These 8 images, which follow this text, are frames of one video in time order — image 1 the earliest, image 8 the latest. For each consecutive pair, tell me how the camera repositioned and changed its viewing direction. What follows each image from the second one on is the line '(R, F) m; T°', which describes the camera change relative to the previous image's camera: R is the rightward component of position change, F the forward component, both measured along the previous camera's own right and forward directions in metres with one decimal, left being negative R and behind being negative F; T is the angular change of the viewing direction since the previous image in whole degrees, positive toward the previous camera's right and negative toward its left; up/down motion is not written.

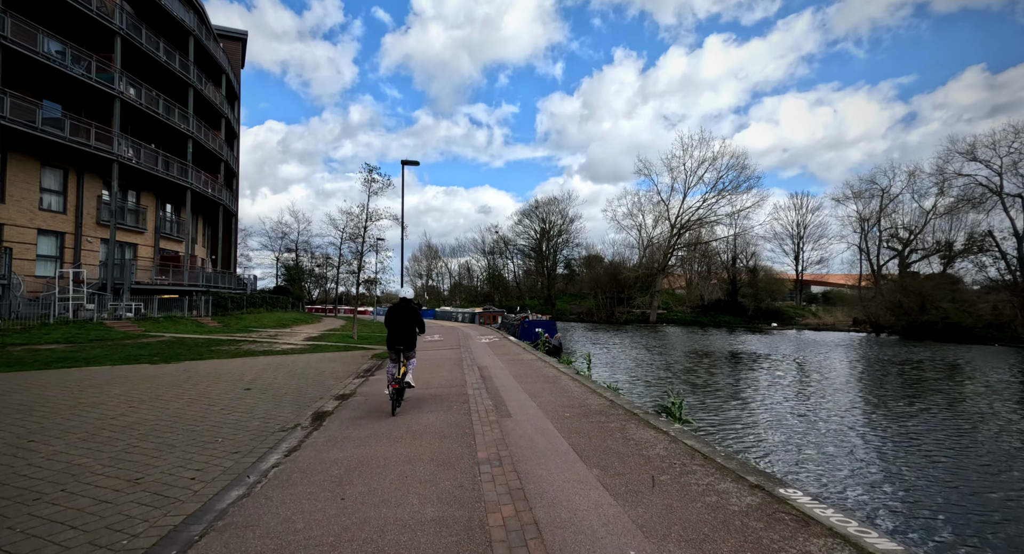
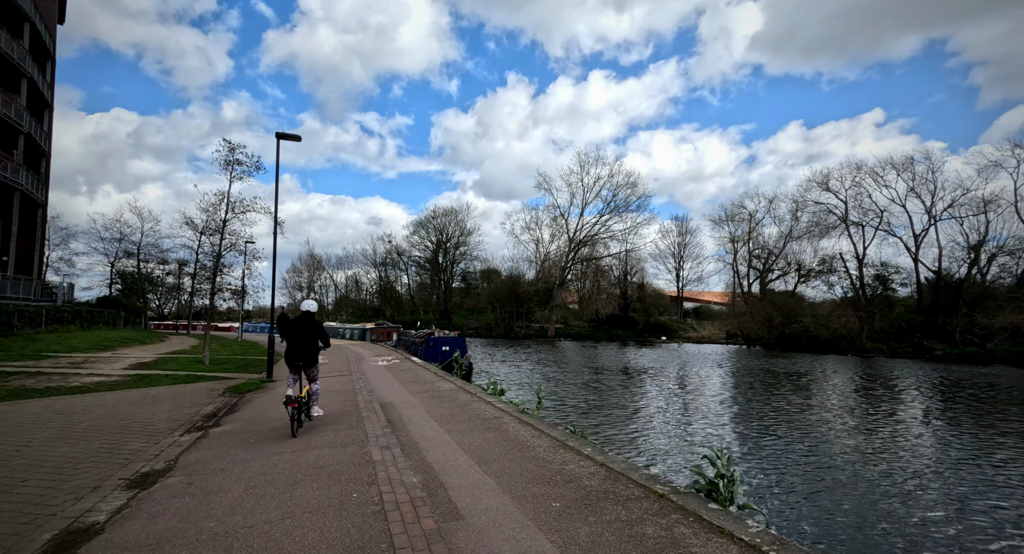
(-0.4, +2.4) m; +12°
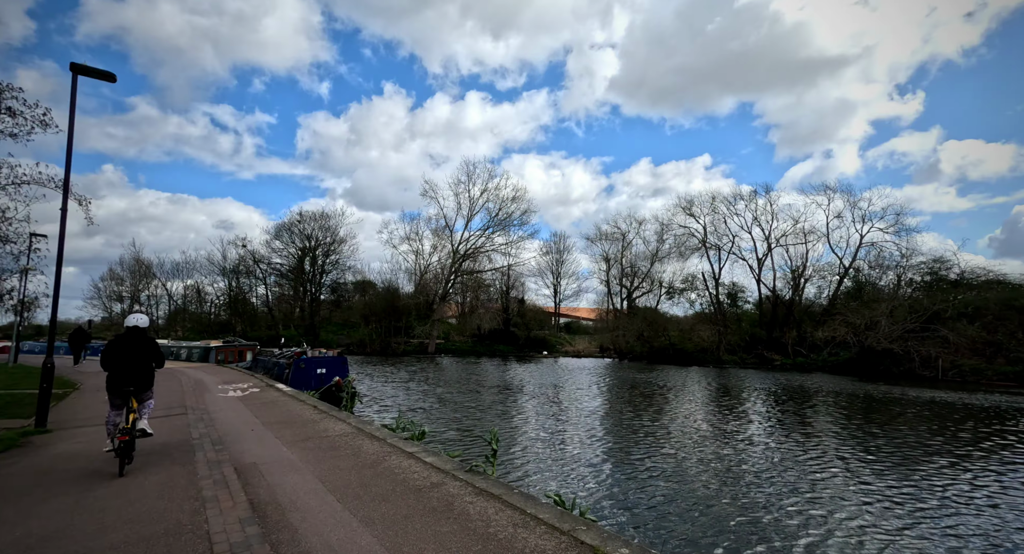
(-0.6, +2.1) m; +14°
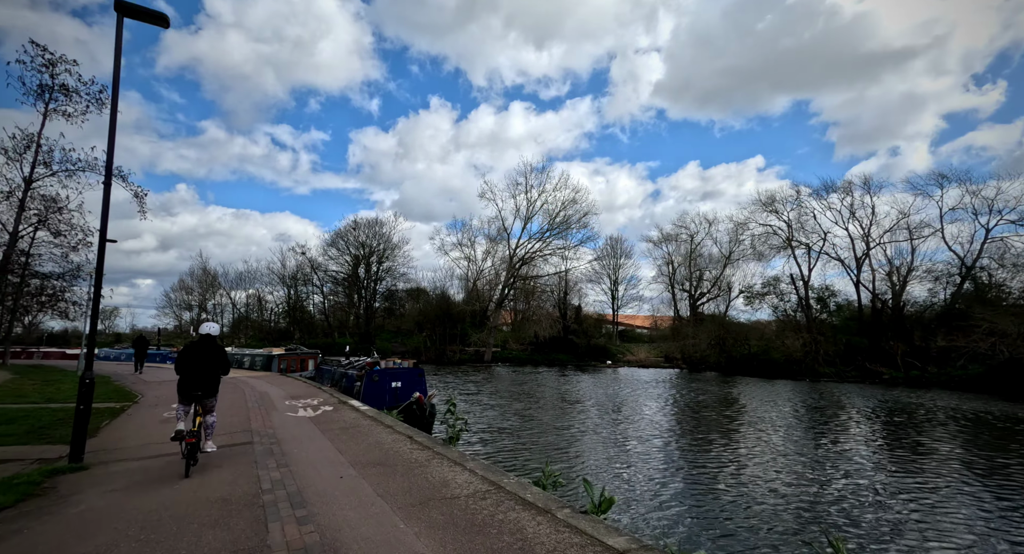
(-1.3, +1.9) m; -5°
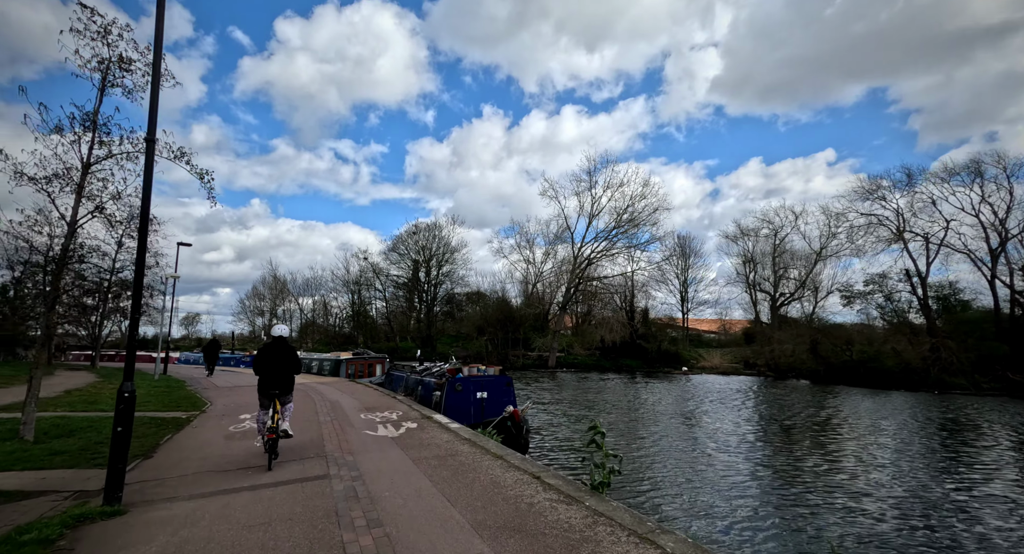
(-0.9, +1.6) m; -6°
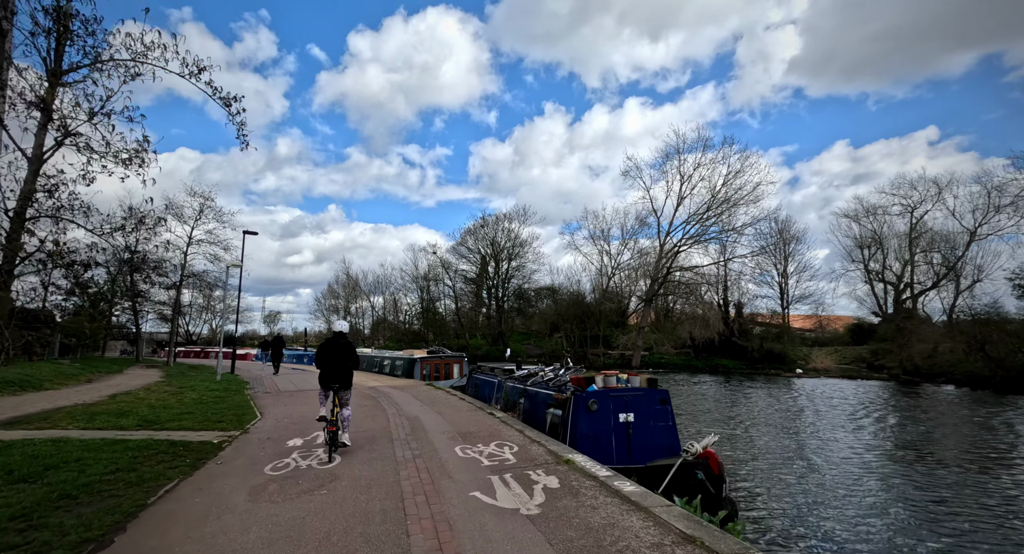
(-1.3, +3.2) m; -7°
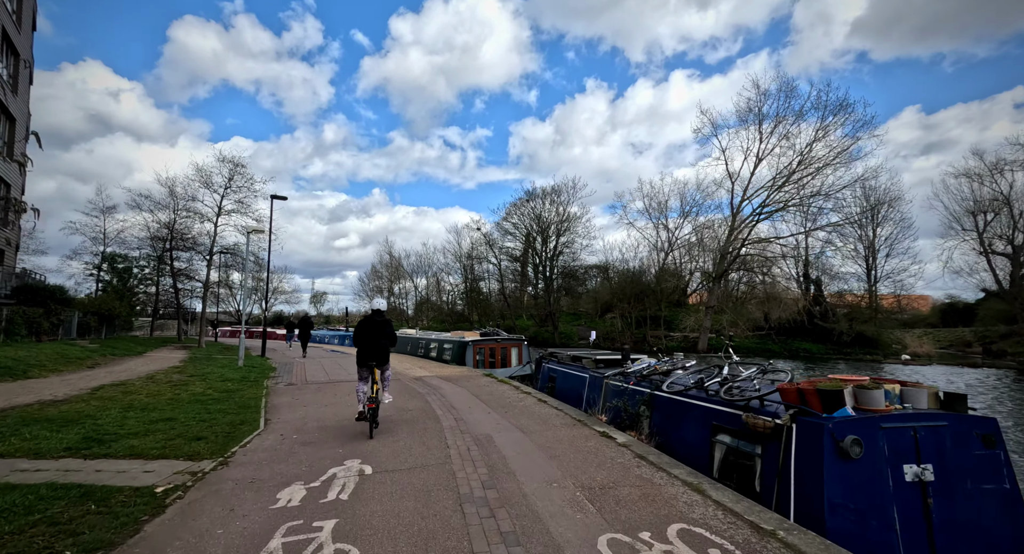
(-0.9, +3.3) m; -5°
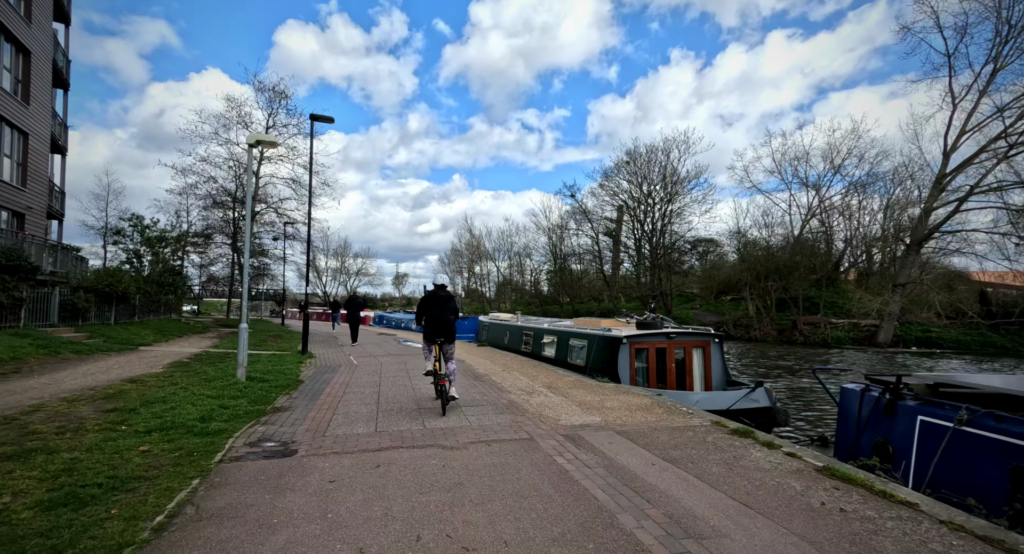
(-2.1, +7.2) m; -9°
